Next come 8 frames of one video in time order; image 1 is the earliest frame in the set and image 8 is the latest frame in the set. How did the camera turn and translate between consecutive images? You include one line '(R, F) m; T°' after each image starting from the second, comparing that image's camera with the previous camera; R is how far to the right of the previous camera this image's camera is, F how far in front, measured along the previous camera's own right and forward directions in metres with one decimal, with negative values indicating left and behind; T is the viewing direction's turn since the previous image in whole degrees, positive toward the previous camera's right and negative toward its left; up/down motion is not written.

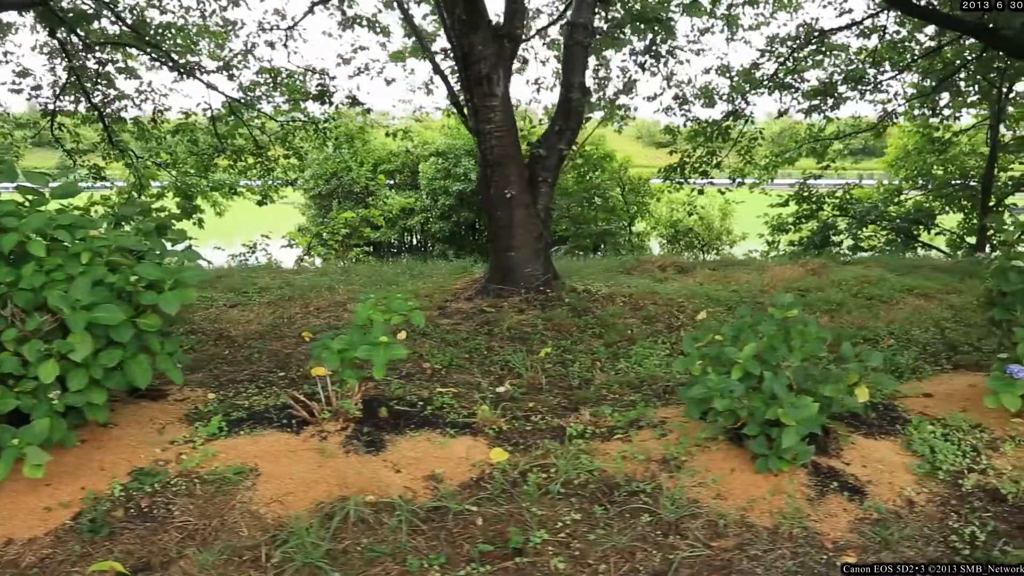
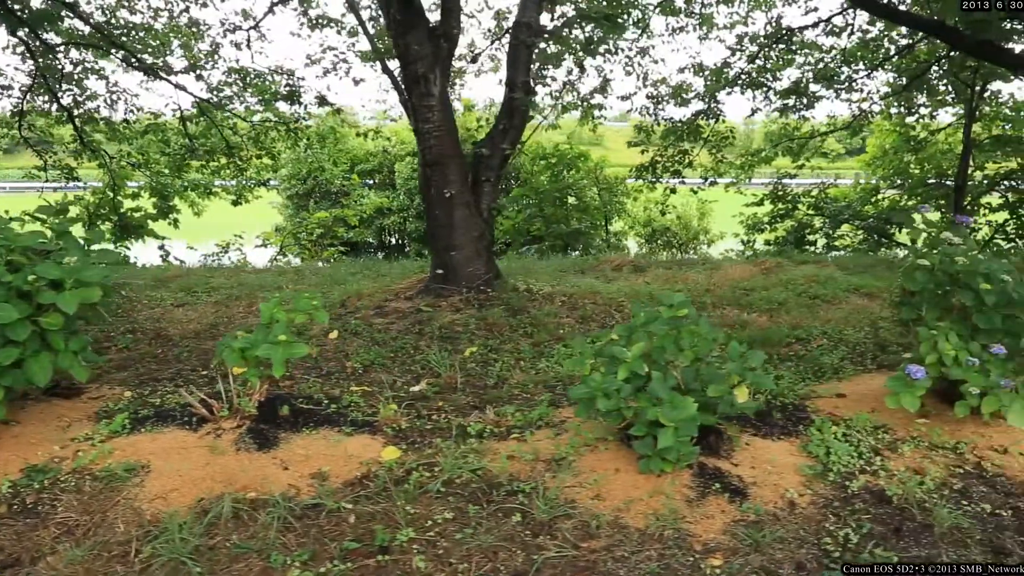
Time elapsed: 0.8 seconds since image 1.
(+0.6, 0.0) m; -1°
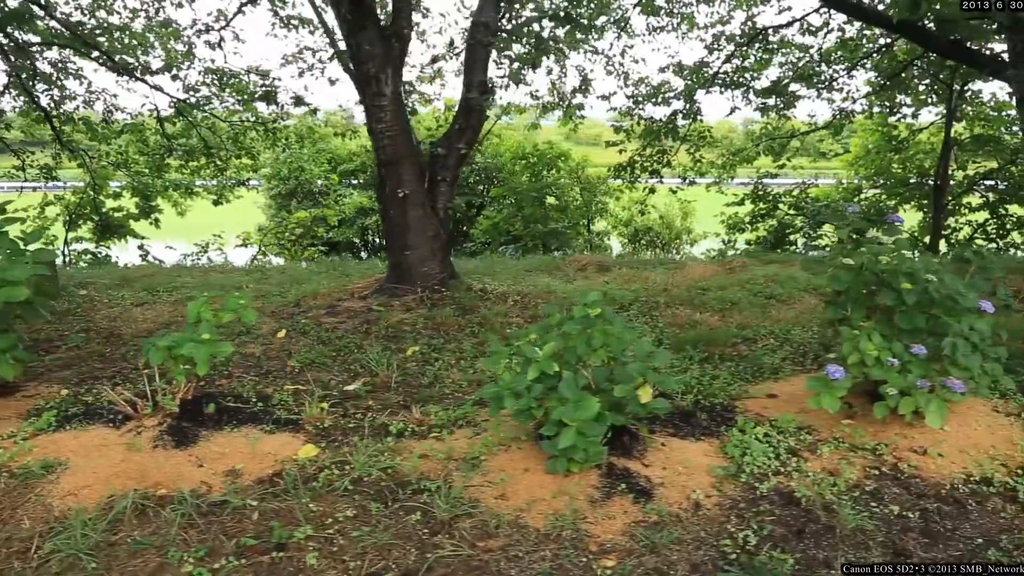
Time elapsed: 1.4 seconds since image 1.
(+0.4, 0.0) m; -1°
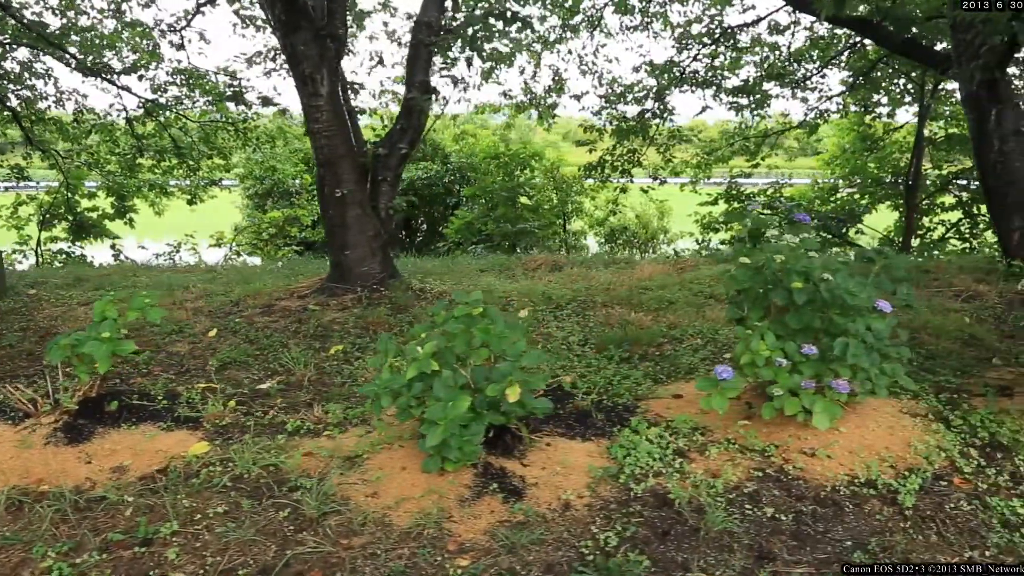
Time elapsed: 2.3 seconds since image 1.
(+0.6, 0.0) m; -1°
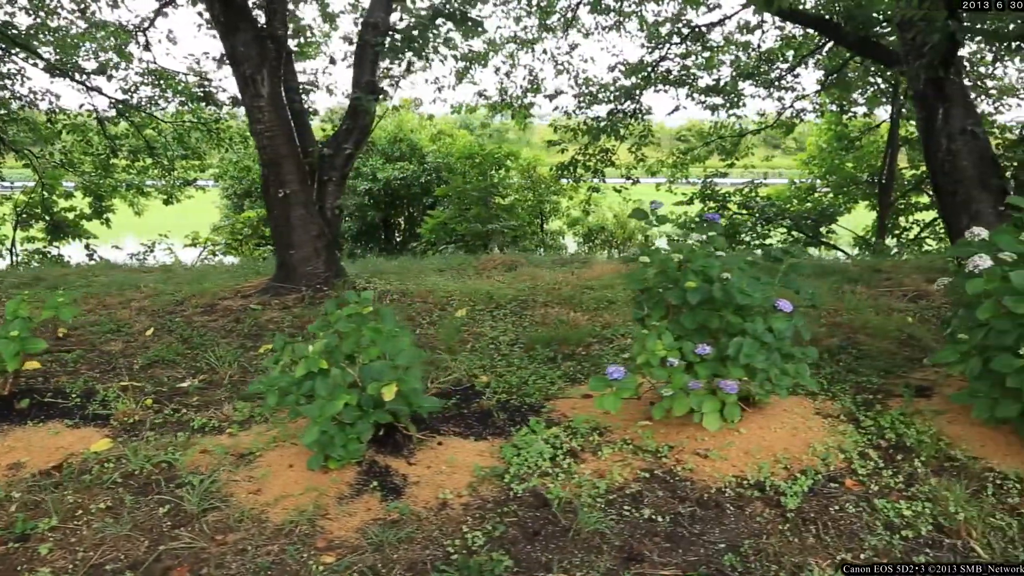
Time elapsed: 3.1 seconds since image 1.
(+0.6, 0.0) m; -1°
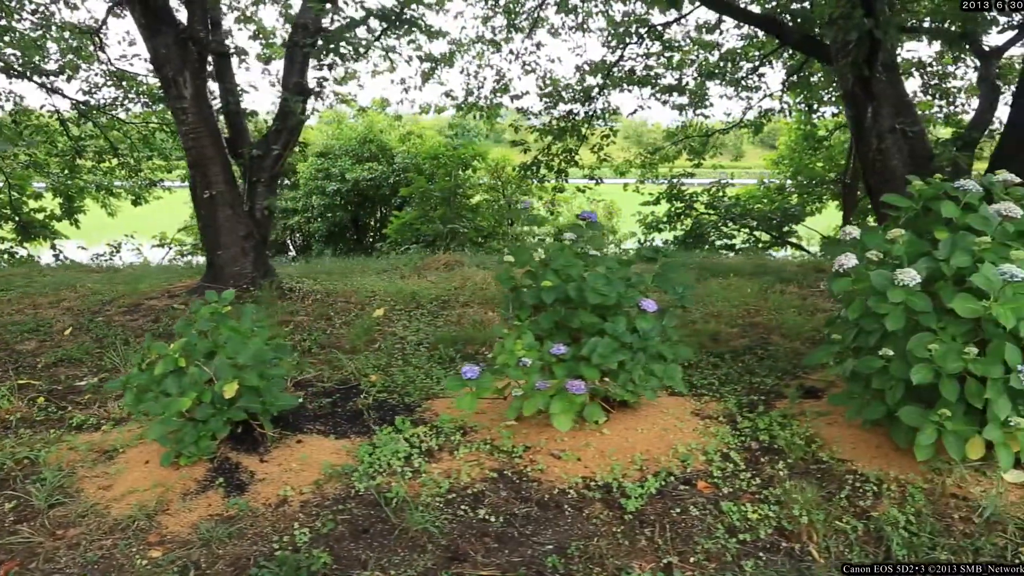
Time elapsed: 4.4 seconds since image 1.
(+0.7, 0.0) m; -1°
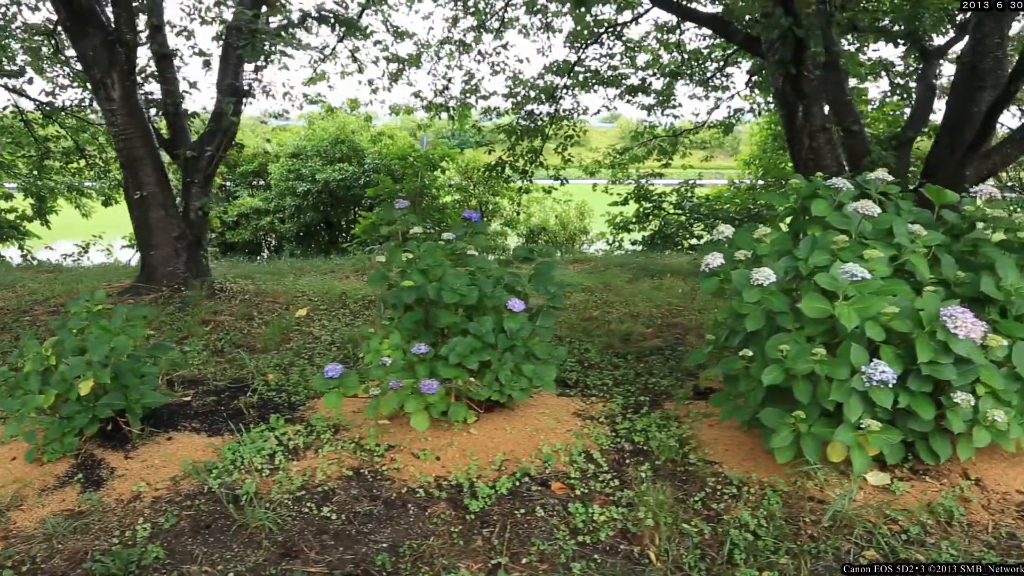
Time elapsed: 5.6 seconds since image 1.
(+0.7, 0.0) m; -1°
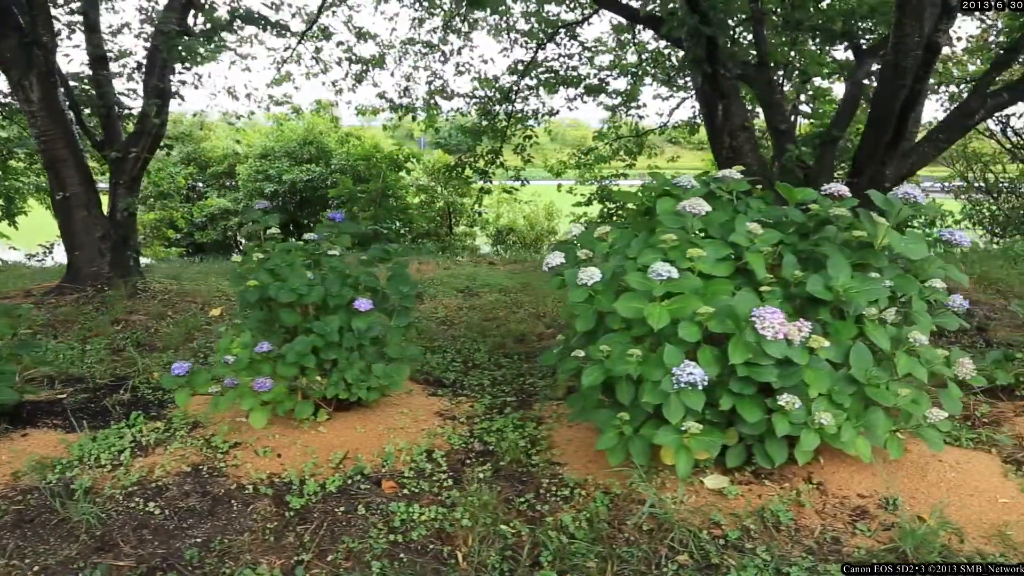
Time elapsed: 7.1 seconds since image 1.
(+0.8, 0.0) m; -1°
